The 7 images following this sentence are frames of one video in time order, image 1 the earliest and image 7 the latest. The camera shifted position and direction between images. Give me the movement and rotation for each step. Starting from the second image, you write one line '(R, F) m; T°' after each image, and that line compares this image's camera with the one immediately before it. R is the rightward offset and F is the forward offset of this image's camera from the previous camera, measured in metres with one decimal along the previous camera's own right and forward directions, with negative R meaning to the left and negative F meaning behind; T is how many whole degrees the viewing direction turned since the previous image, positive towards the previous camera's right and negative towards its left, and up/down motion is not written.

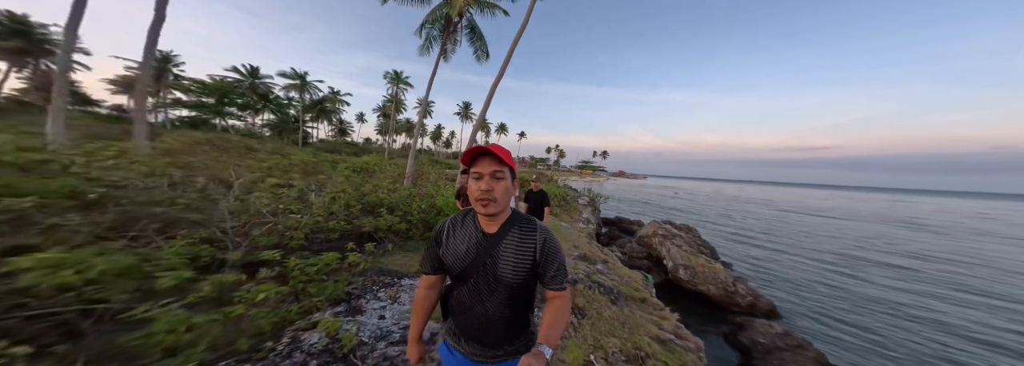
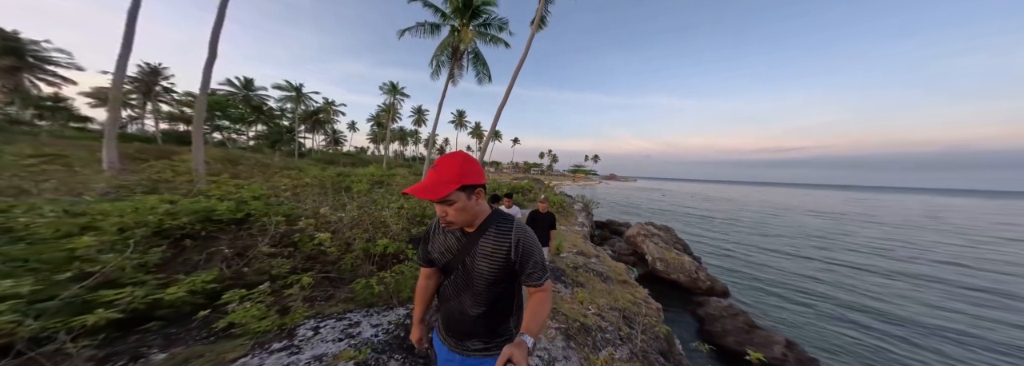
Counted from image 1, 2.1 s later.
(-0.6, -1.6) m; +2°
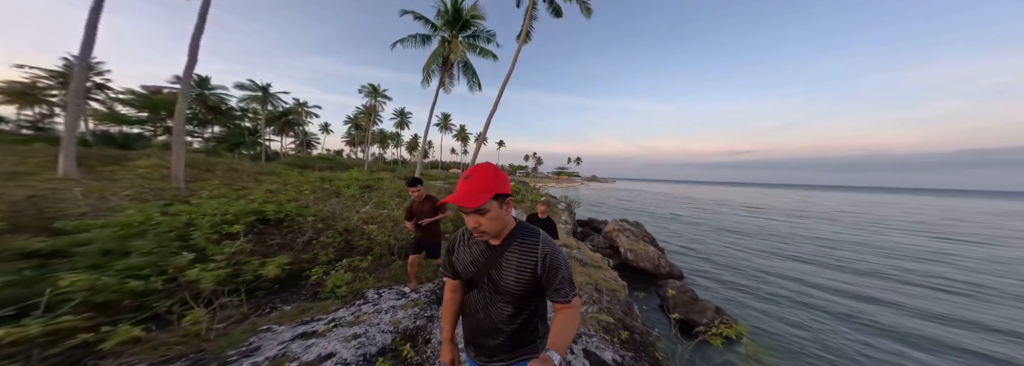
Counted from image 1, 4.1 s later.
(-0.3, -0.9) m; +5°
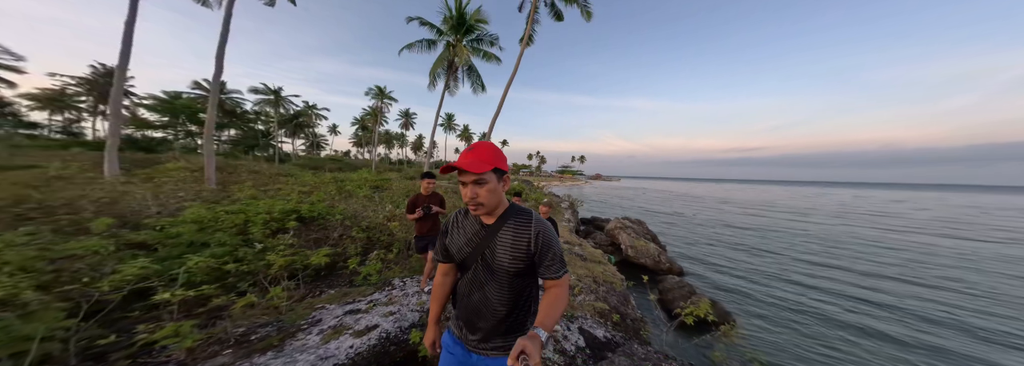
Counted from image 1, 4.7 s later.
(0.0, -0.5) m; -1°
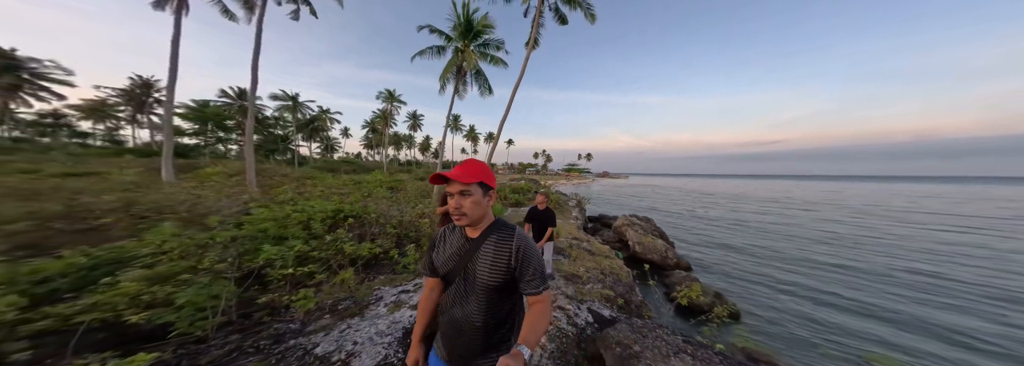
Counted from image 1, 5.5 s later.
(-0.2, -0.6) m; -2°
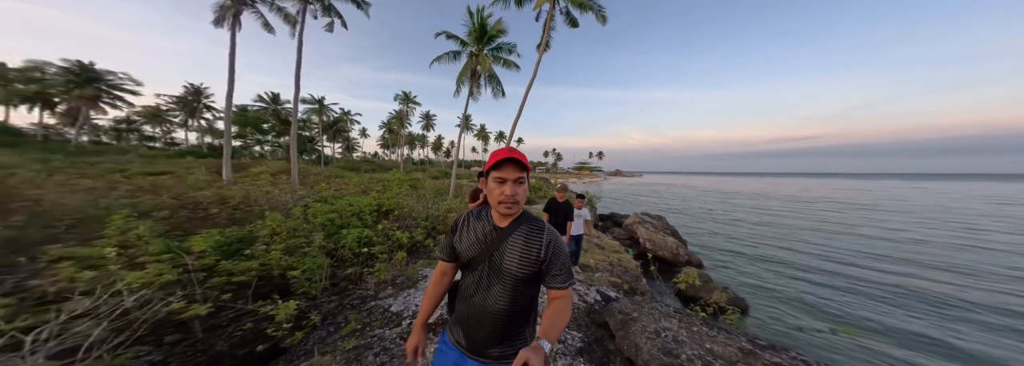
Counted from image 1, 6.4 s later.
(-0.1, -0.7) m; -3°
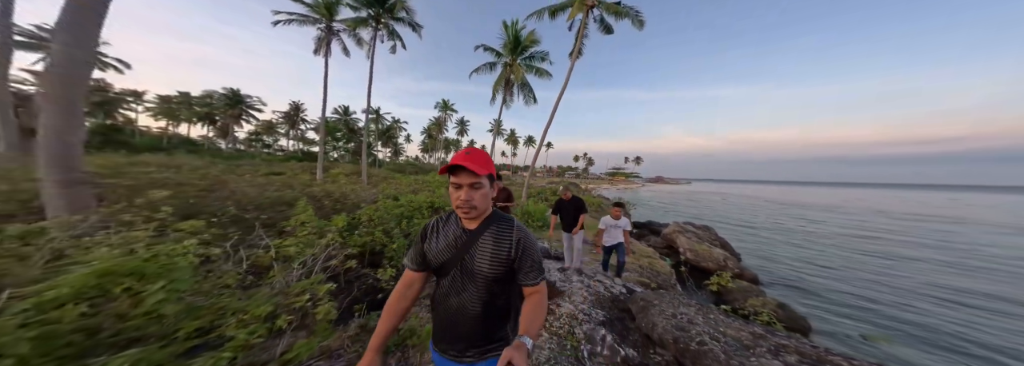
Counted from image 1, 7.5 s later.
(0.0, -0.9) m; -9°
